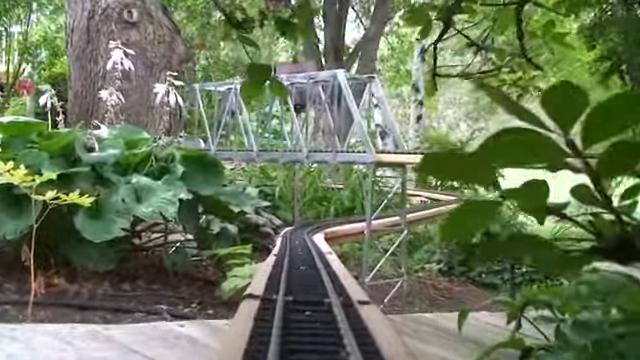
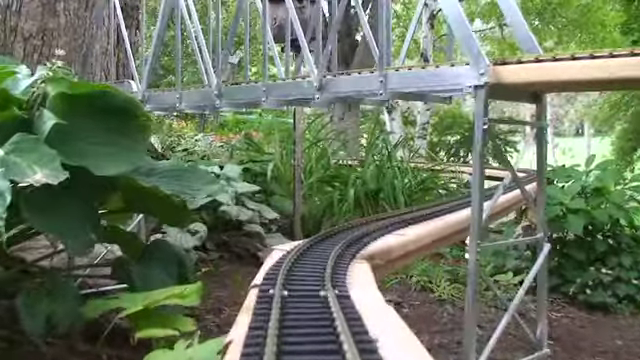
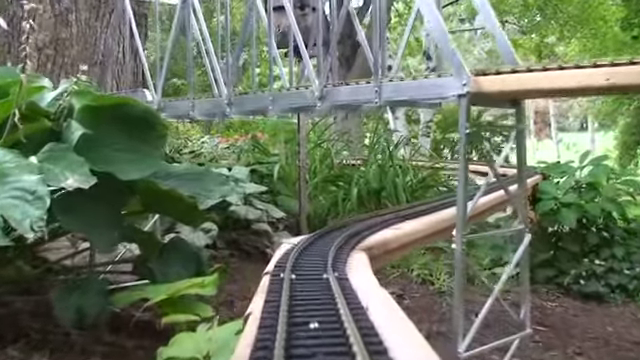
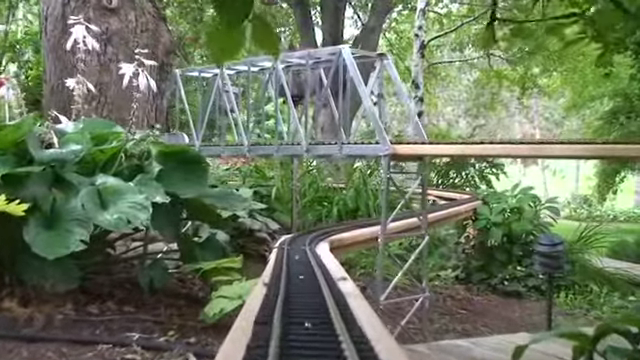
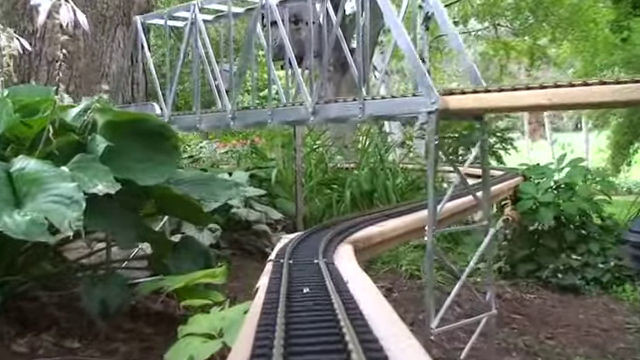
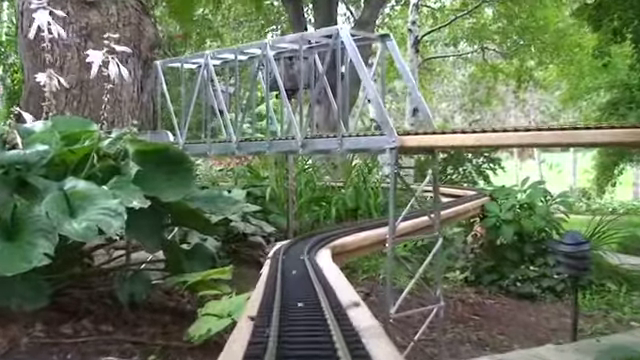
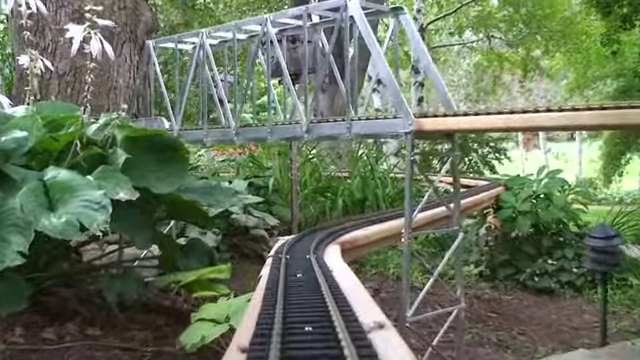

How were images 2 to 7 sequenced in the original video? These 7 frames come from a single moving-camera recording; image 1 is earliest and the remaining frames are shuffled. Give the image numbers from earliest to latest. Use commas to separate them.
4, 6, 7, 5, 3, 2
